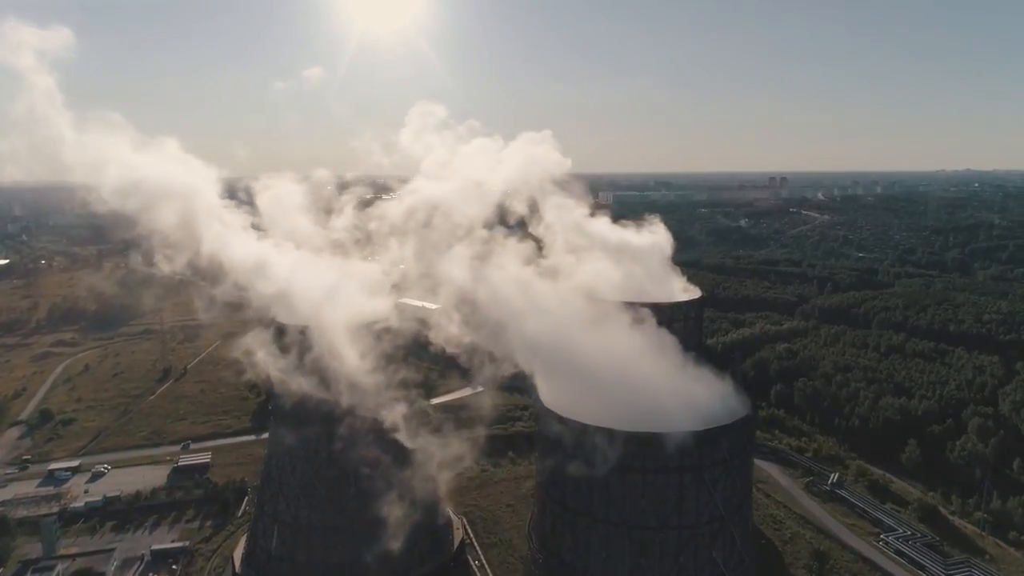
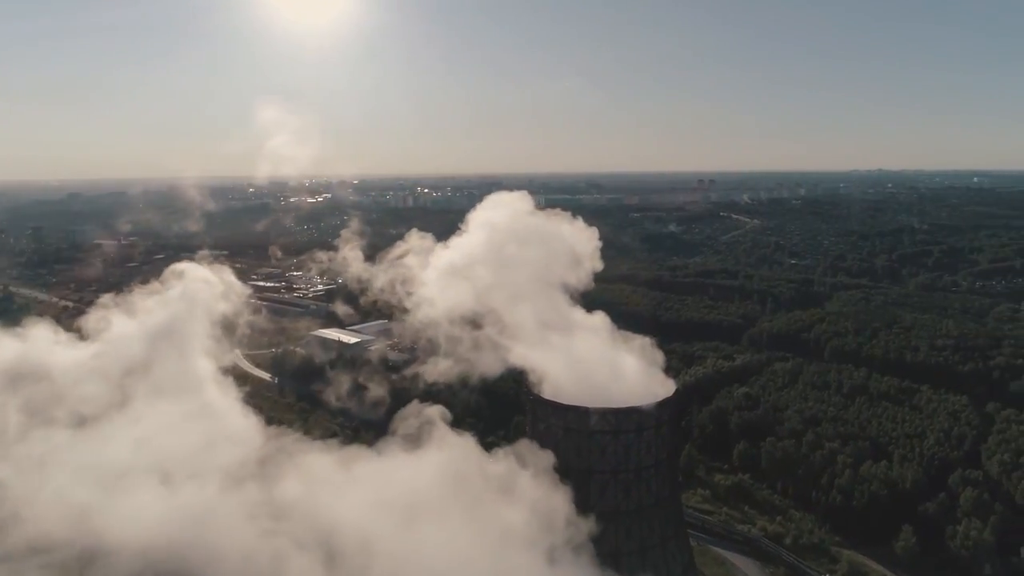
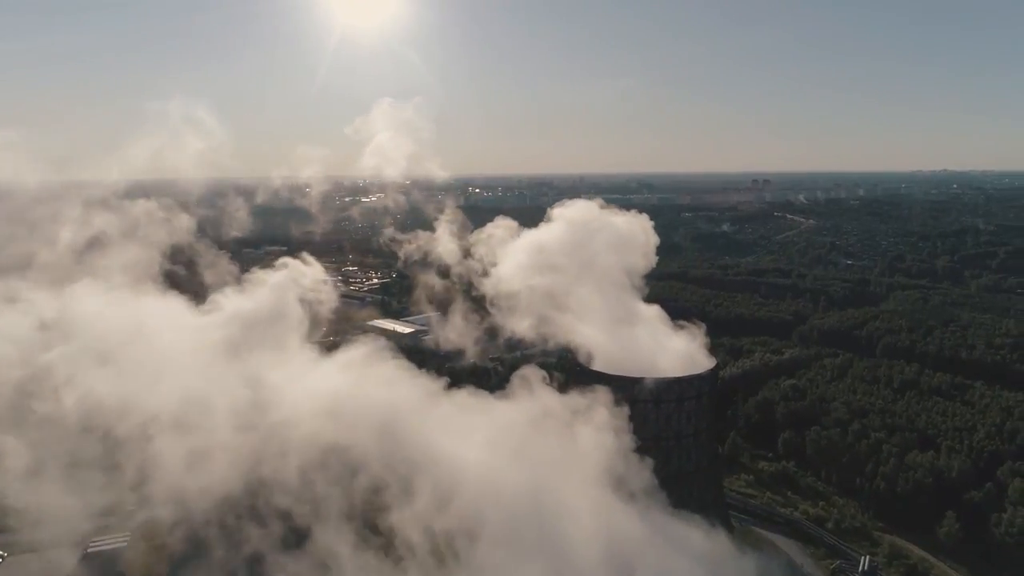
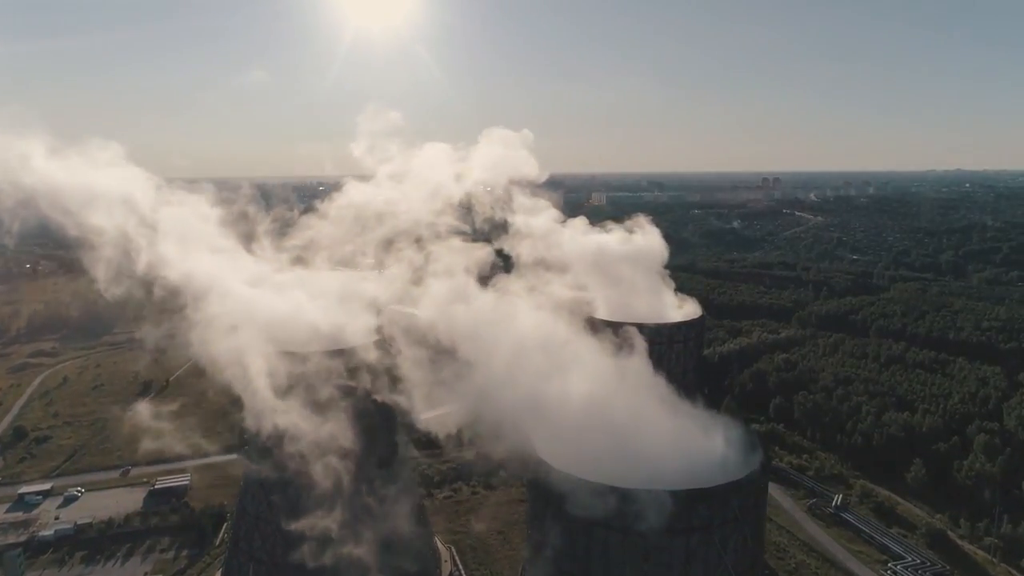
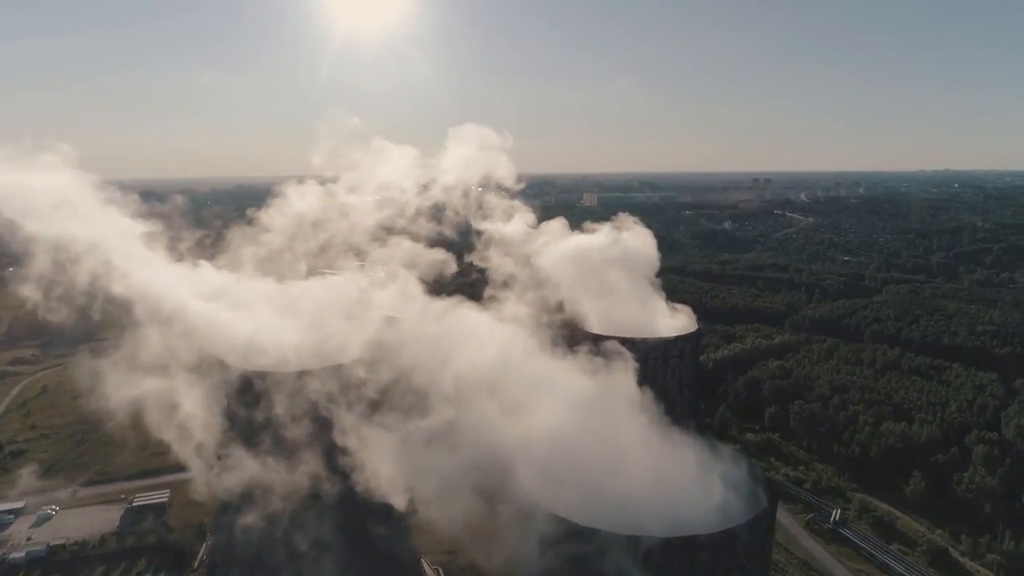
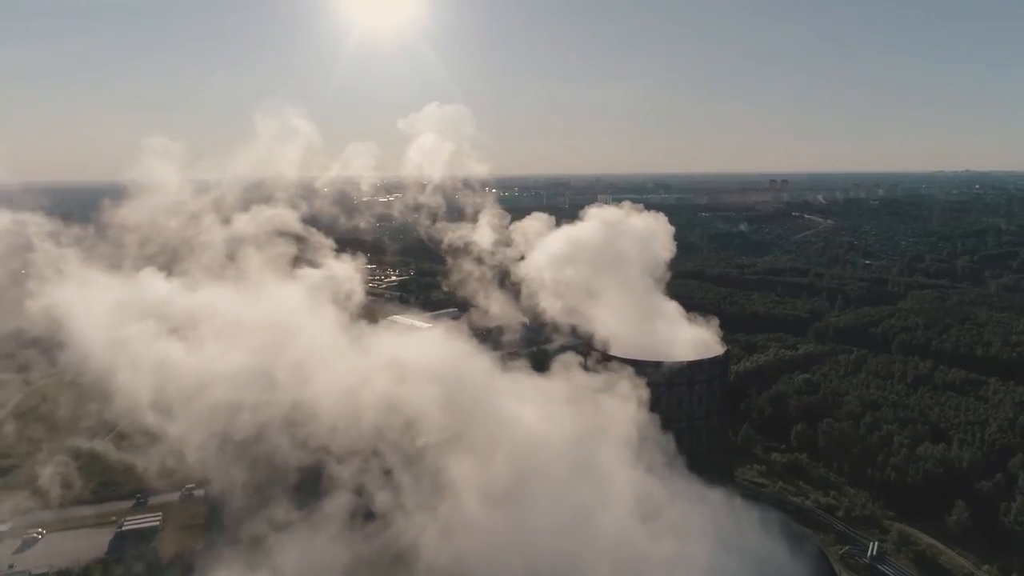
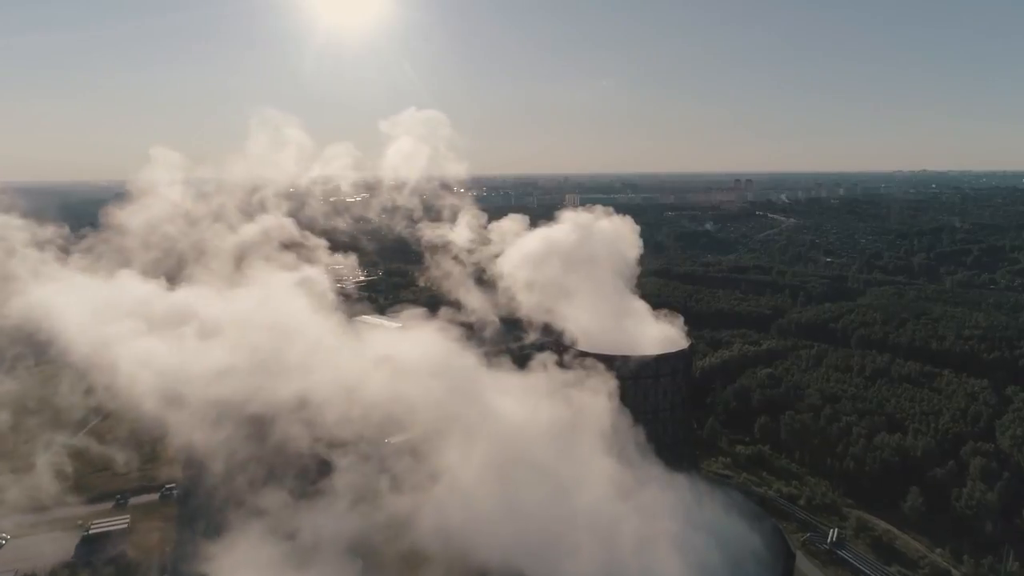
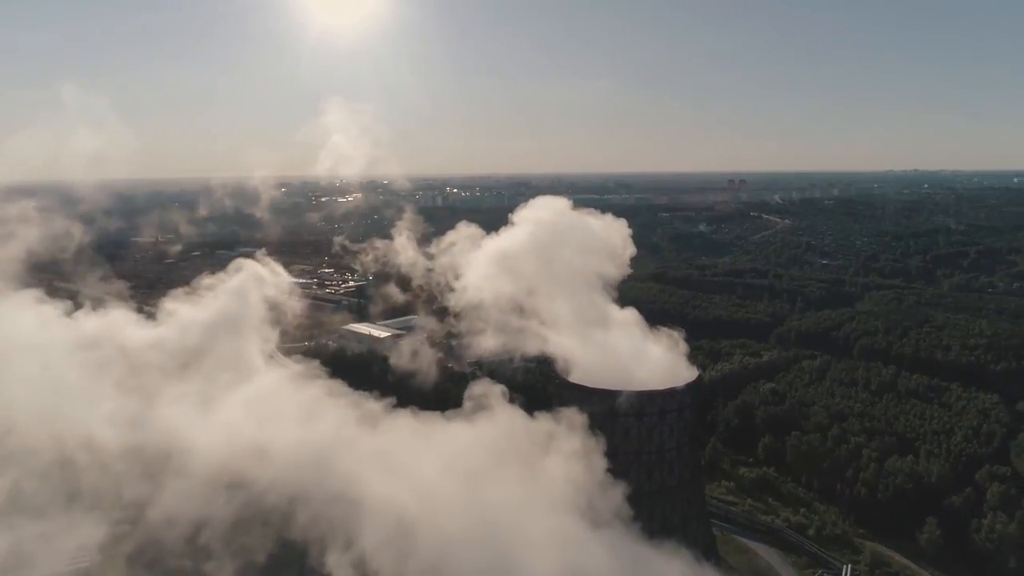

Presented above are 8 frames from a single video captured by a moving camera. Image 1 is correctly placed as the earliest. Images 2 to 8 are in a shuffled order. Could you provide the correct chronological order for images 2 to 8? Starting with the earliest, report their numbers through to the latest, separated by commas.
4, 5, 7, 6, 3, 8, 2
